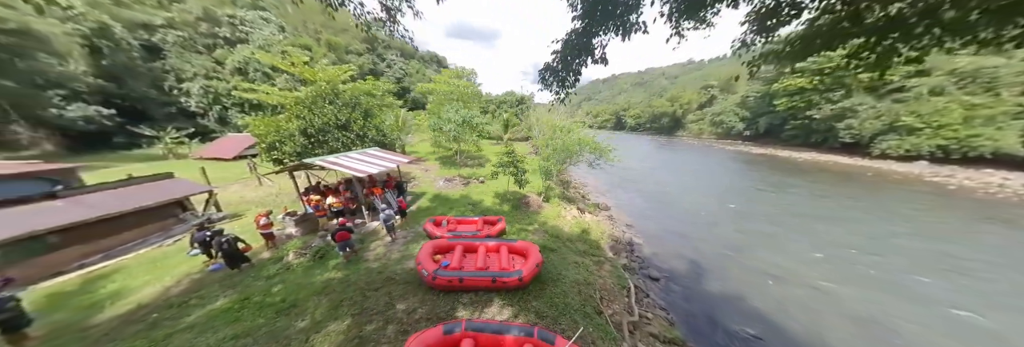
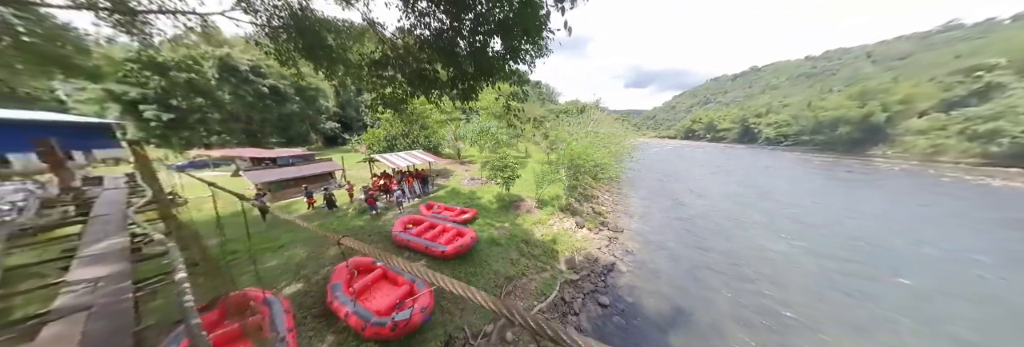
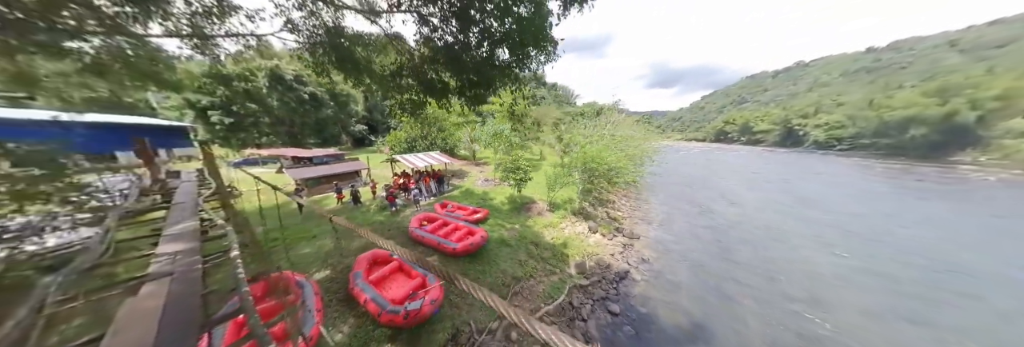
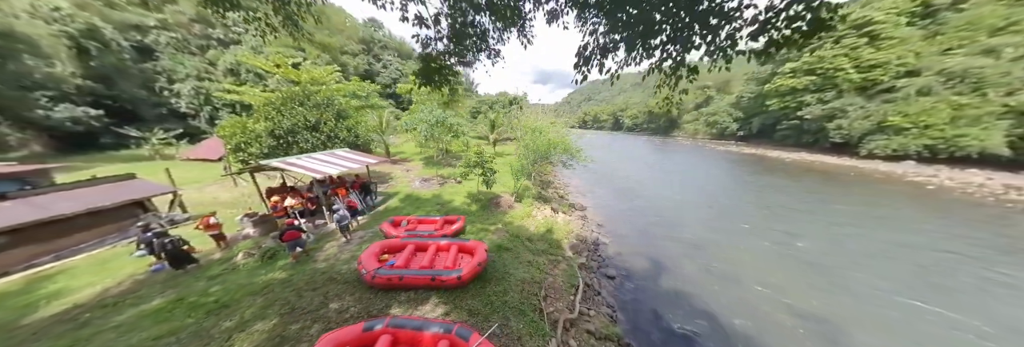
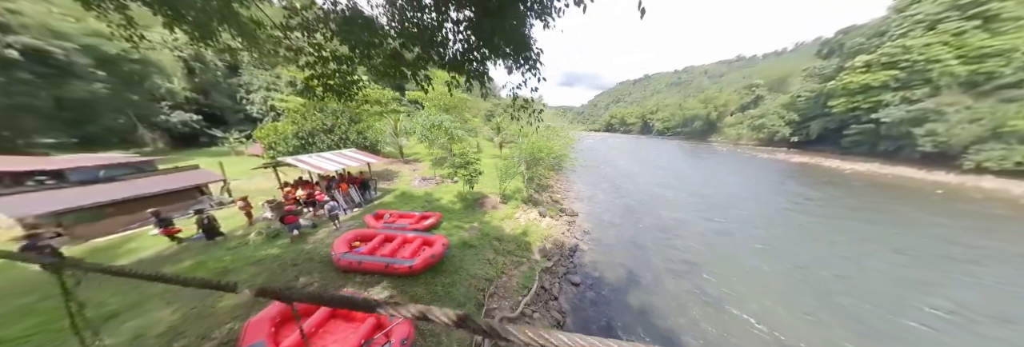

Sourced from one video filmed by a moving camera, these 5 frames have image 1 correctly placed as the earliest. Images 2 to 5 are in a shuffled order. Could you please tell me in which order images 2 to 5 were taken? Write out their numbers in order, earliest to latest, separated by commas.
4, 5, 2, 3
